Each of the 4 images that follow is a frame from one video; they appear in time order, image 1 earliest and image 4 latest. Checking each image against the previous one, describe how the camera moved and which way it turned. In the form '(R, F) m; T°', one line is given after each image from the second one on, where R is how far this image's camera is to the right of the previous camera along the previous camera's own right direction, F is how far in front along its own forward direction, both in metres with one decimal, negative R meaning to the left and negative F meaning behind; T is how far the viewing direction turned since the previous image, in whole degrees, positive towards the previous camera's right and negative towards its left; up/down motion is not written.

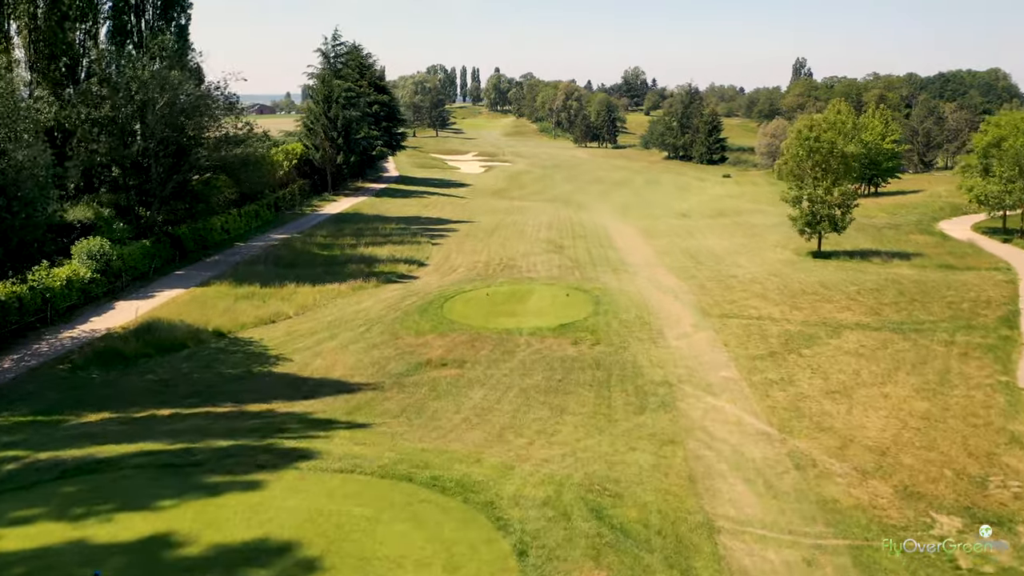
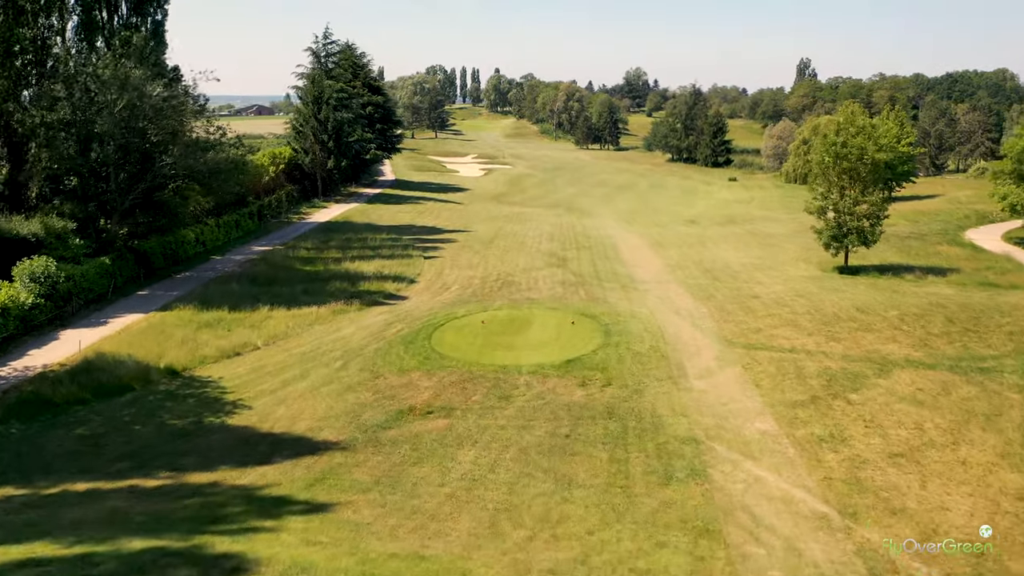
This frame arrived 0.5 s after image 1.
(+0.1, +2.5) m; 0°
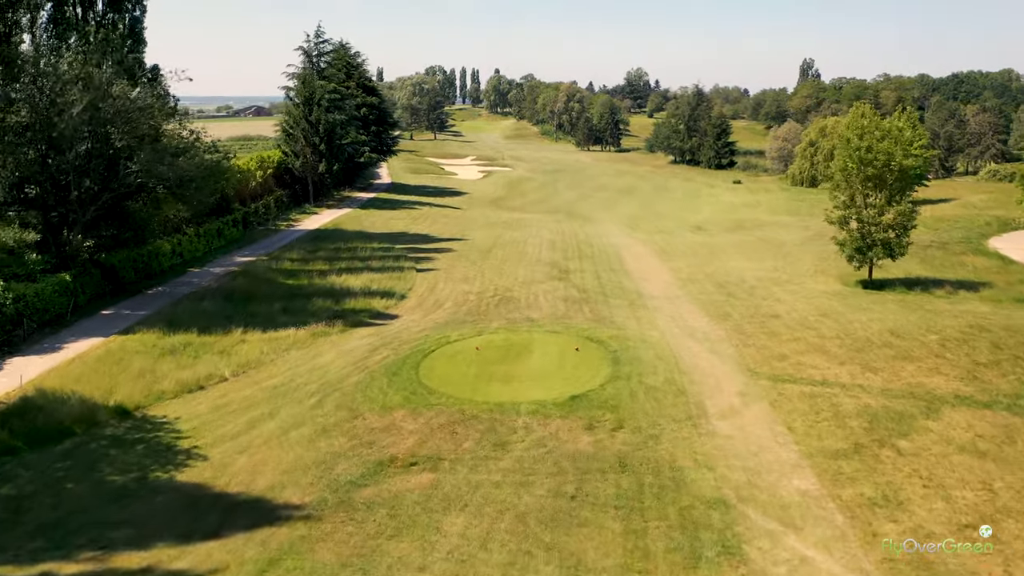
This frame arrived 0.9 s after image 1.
(+0.1, +2.0) m; 0°
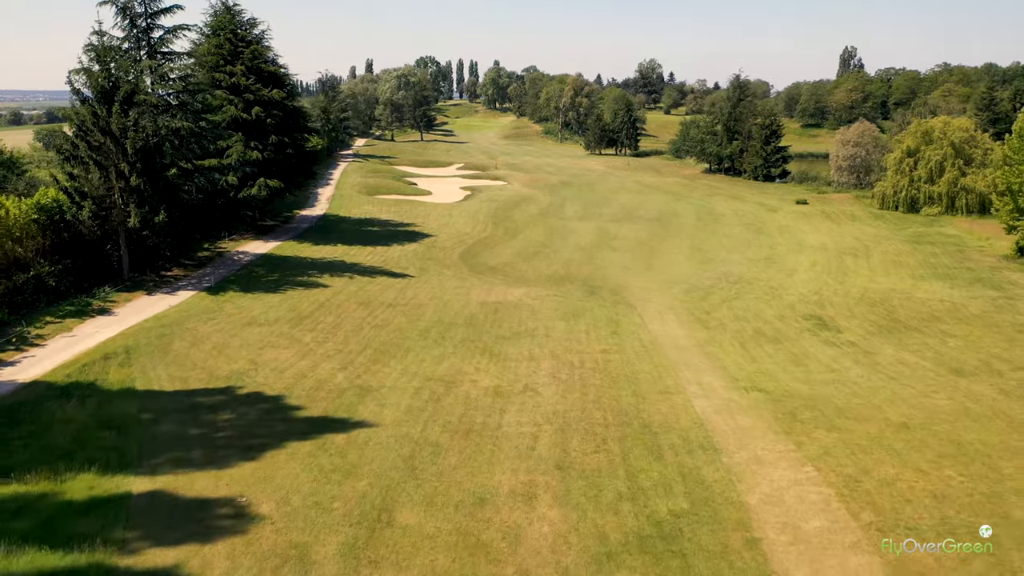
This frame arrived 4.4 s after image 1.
(+1.0, +21.6) m; 0°
